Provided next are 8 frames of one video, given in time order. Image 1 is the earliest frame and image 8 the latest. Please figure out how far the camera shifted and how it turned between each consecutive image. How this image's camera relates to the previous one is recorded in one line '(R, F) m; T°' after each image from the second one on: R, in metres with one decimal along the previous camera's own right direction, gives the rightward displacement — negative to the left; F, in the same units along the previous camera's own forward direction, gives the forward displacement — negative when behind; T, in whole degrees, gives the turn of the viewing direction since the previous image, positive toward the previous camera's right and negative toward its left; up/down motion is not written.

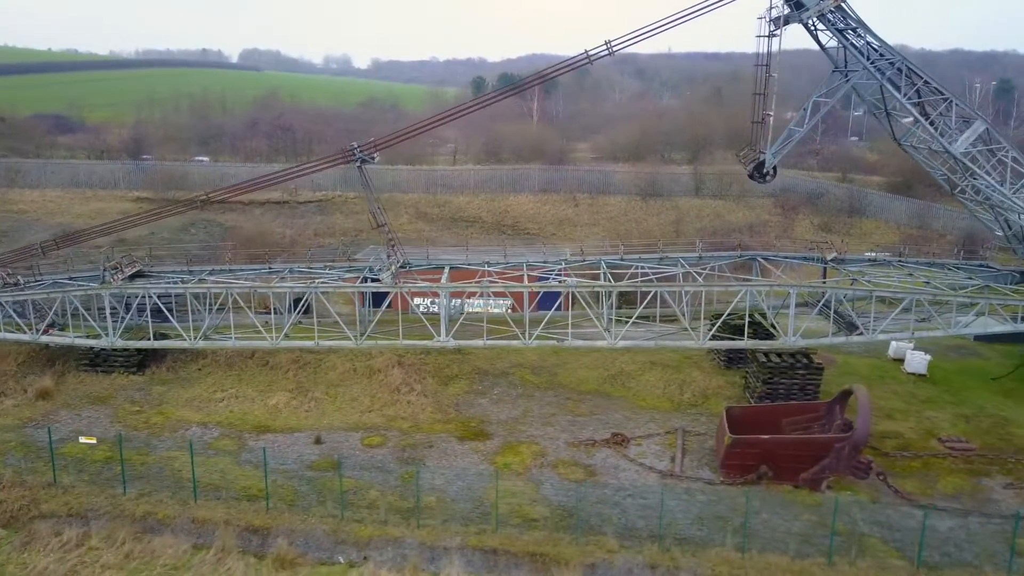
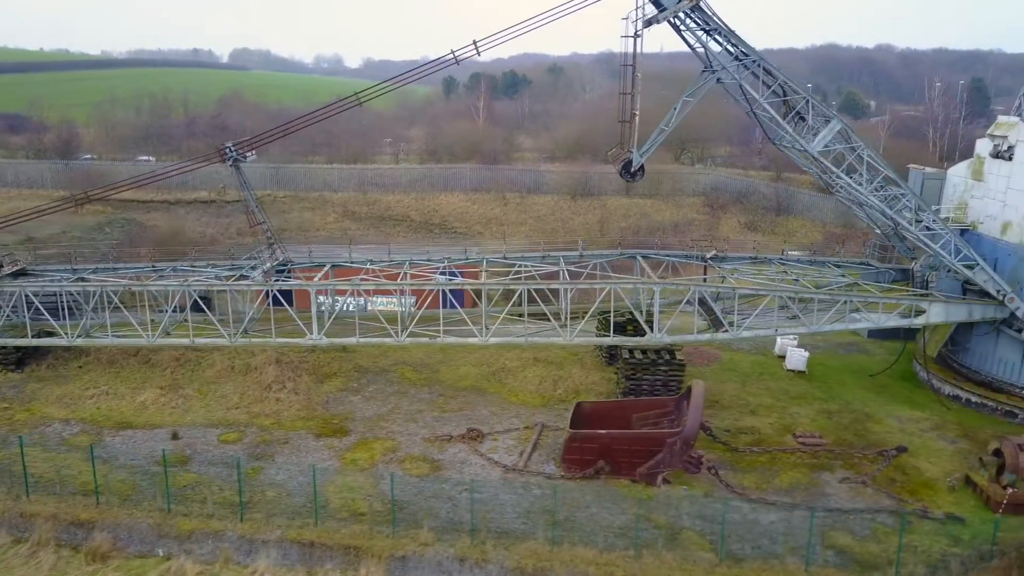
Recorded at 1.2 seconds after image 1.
(+1.7, -0.2) m; 0°
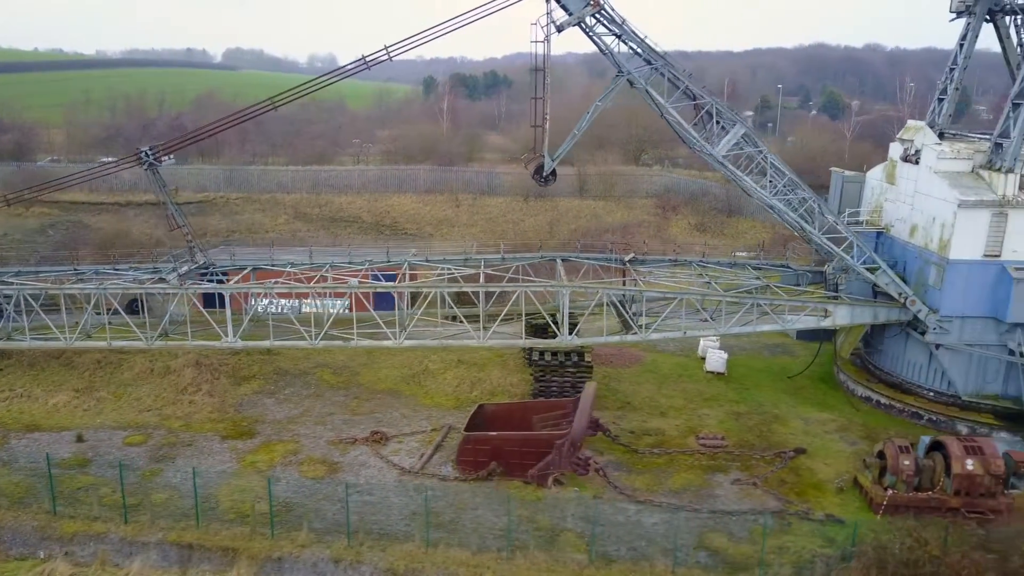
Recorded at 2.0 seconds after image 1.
(+1.2, -0.2) m; 0°
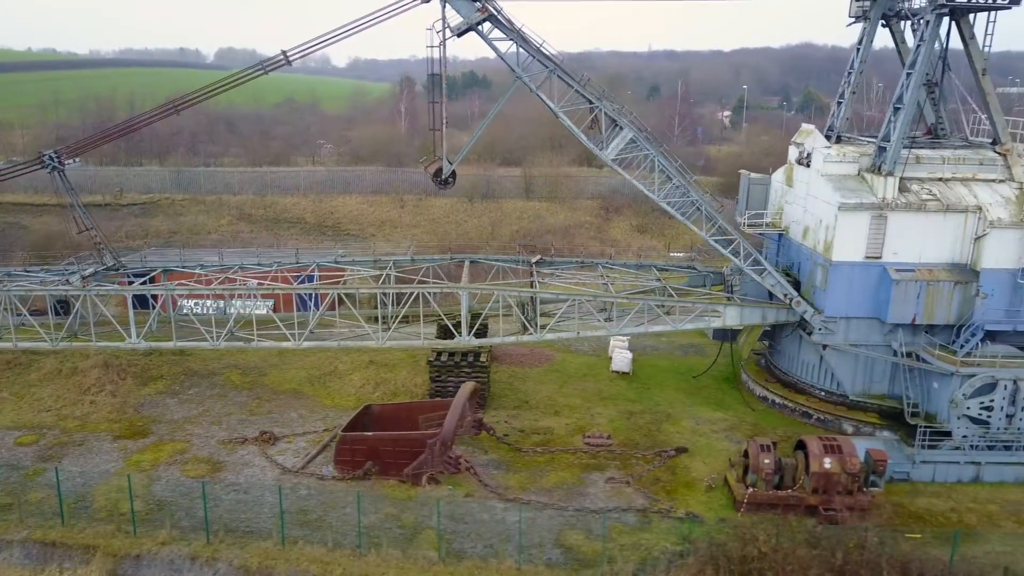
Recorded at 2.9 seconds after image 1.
(+1.4, -0.3) m; 0°
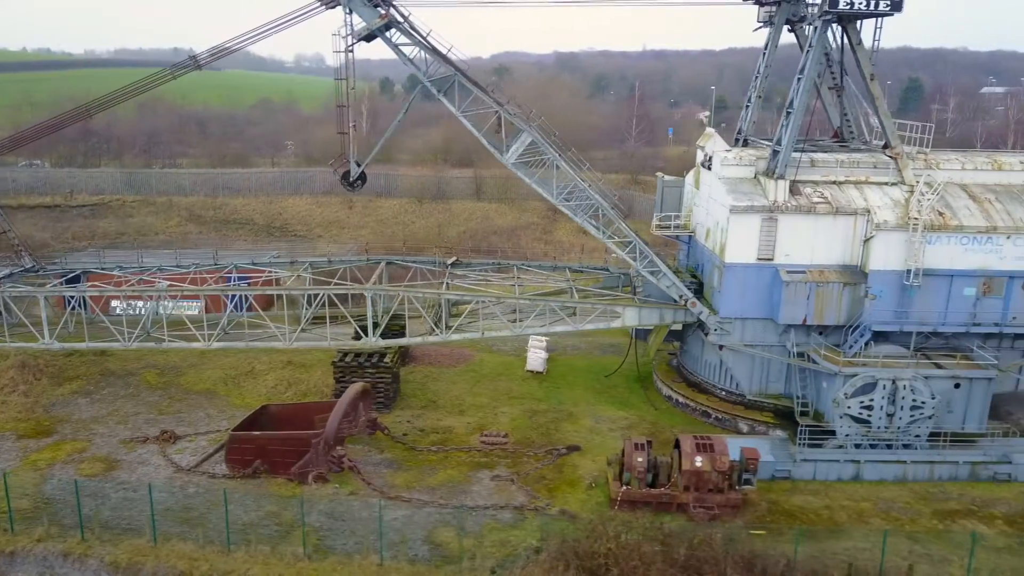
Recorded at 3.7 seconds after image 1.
(+1.3, -0.3) m; 0°
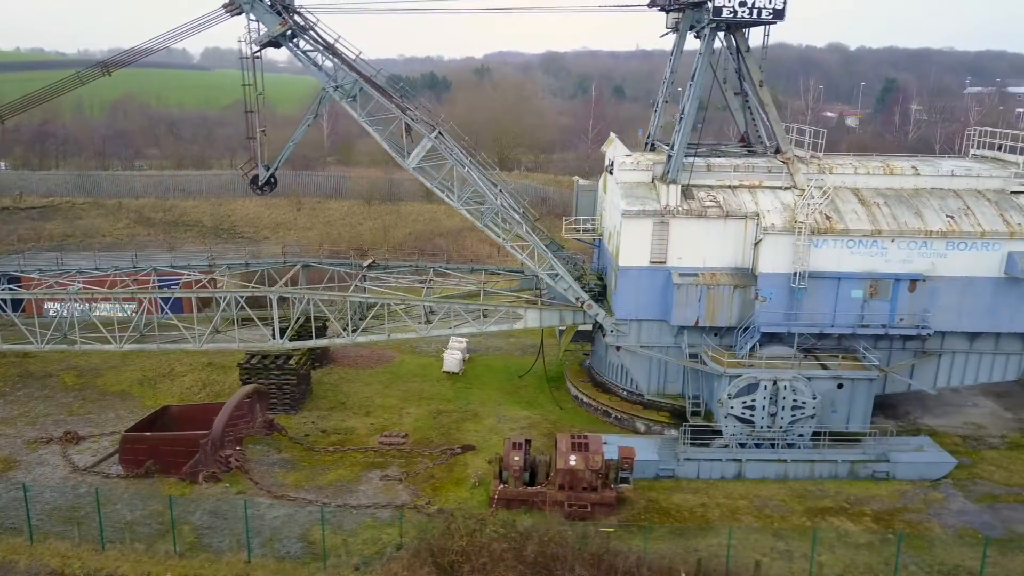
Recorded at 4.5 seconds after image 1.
(+1.3, -0.3) m; 0°
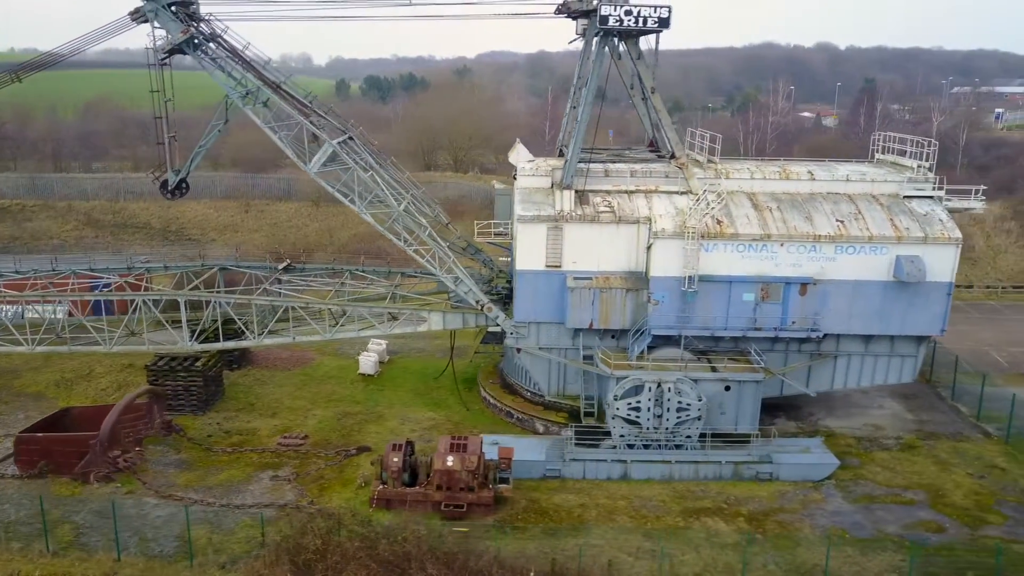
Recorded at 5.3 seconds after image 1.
(+1.4, -0.3) m; 0°
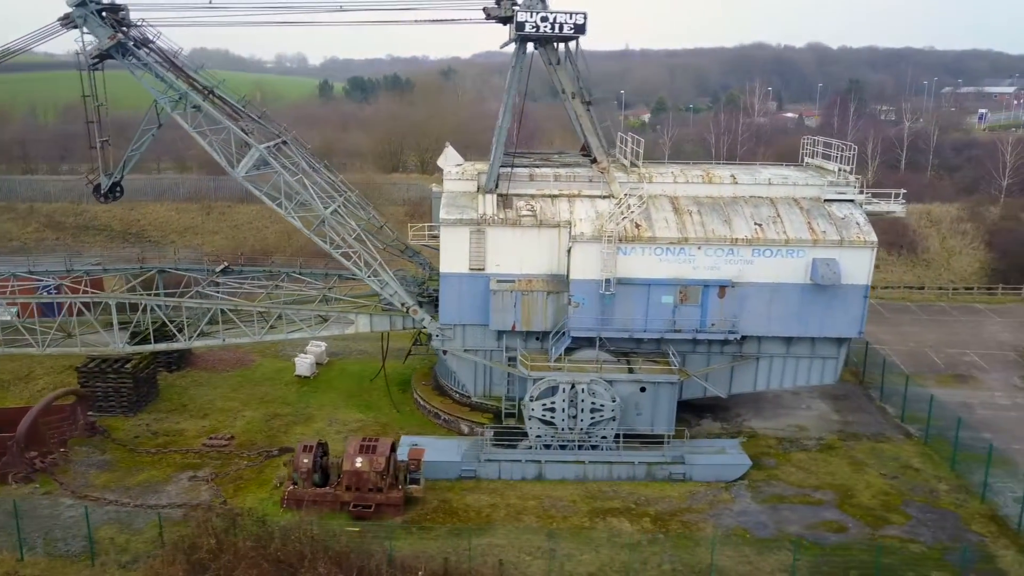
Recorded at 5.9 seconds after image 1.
(+1.0, -0.2) m; 0°
